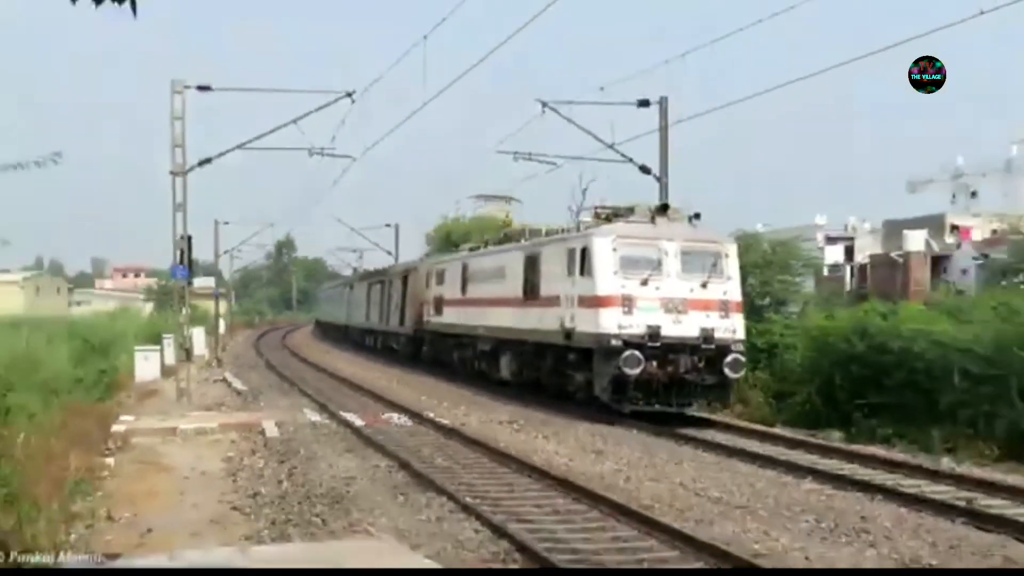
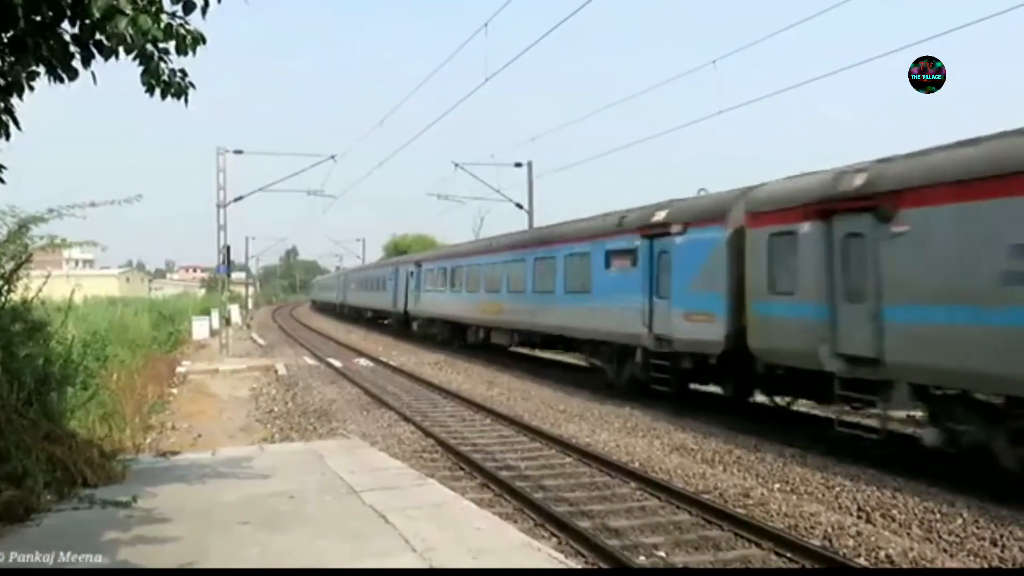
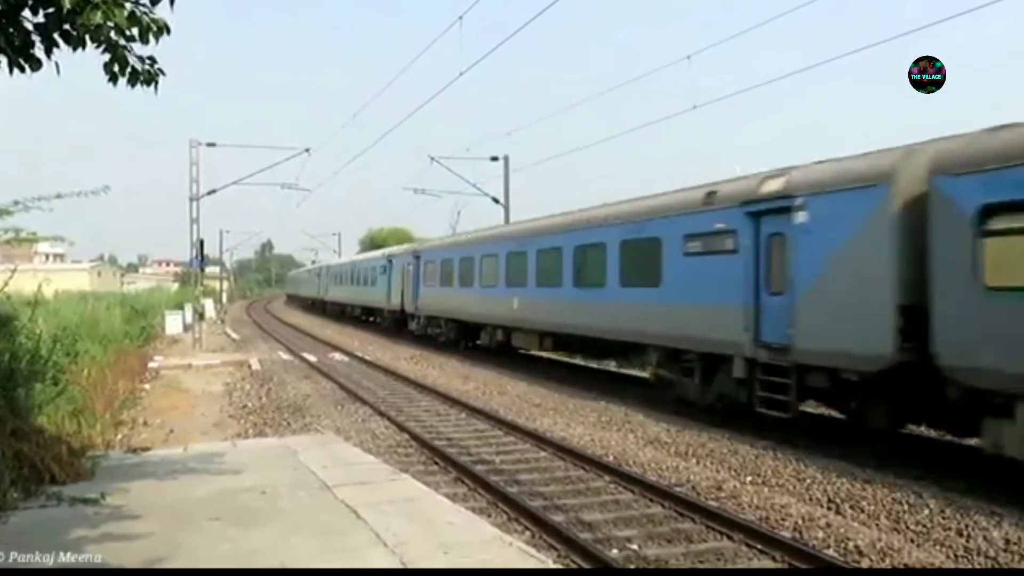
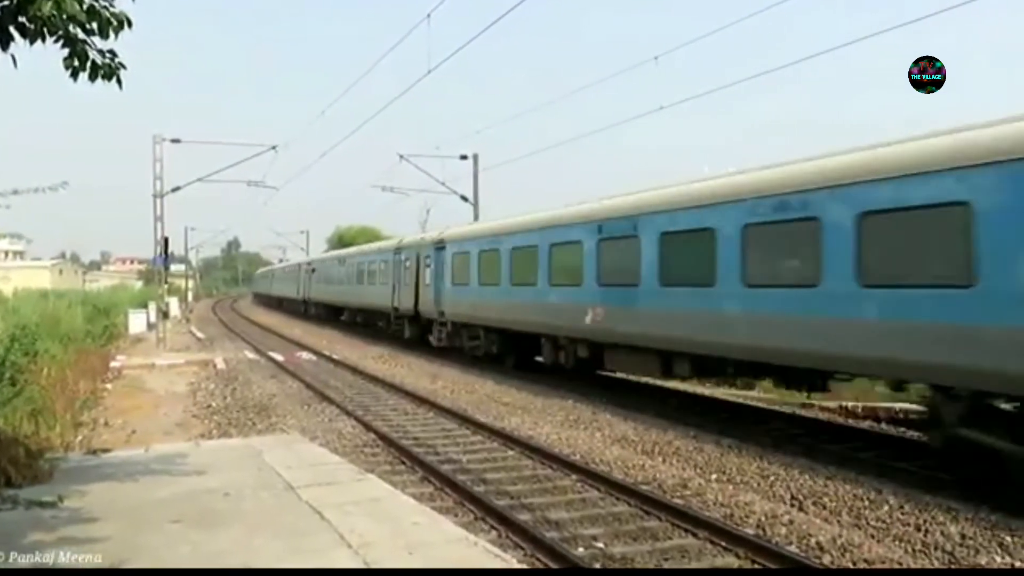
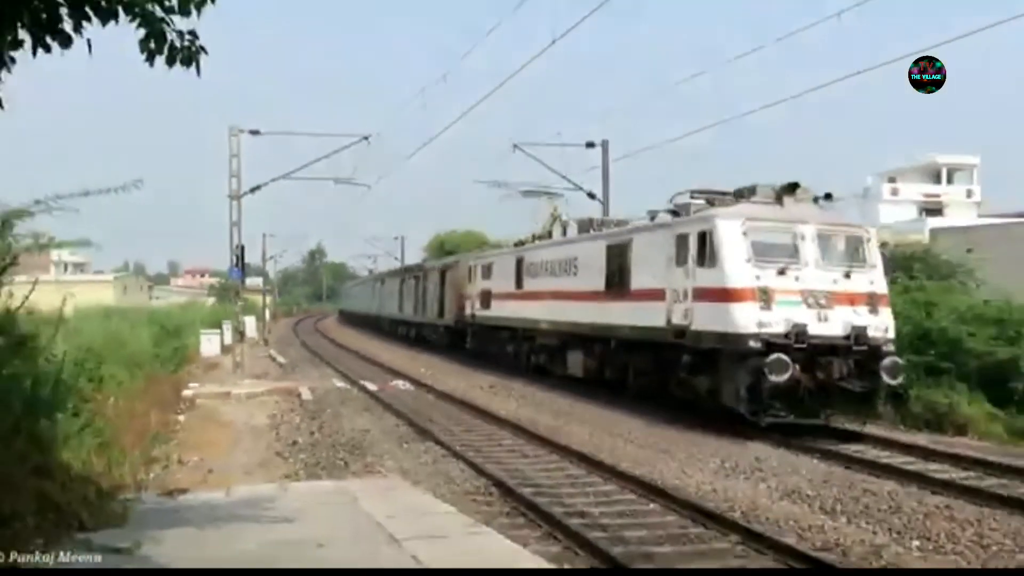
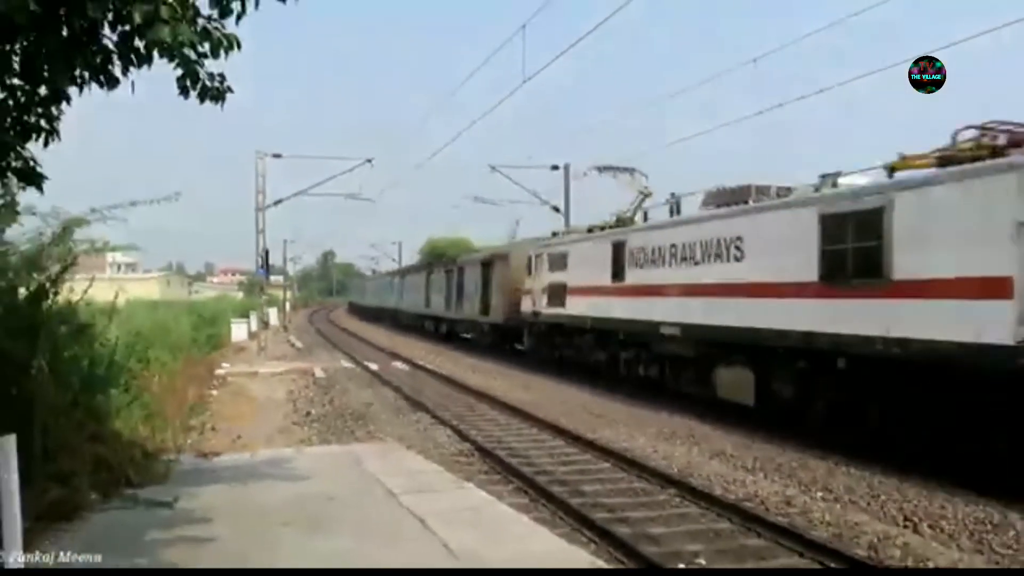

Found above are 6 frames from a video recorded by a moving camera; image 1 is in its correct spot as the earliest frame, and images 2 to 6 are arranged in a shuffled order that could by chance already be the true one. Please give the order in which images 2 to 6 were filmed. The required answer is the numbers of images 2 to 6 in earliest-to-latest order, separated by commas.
5, 6, 2, 3, 4
